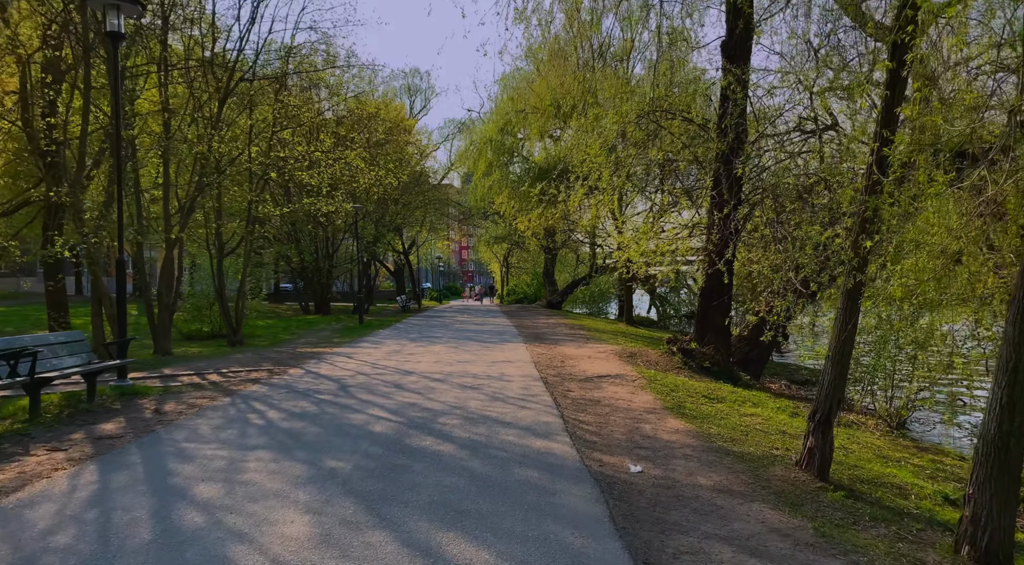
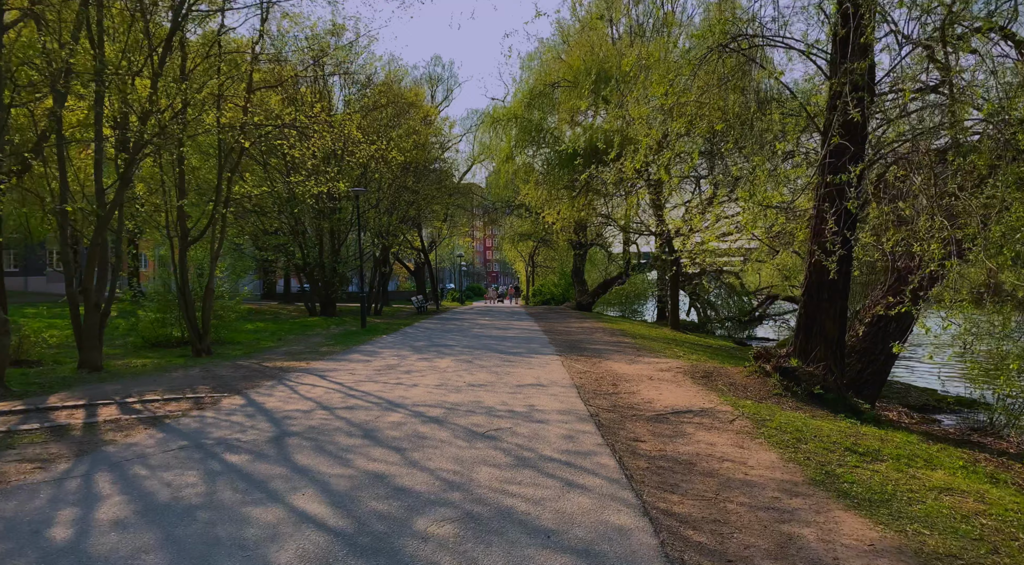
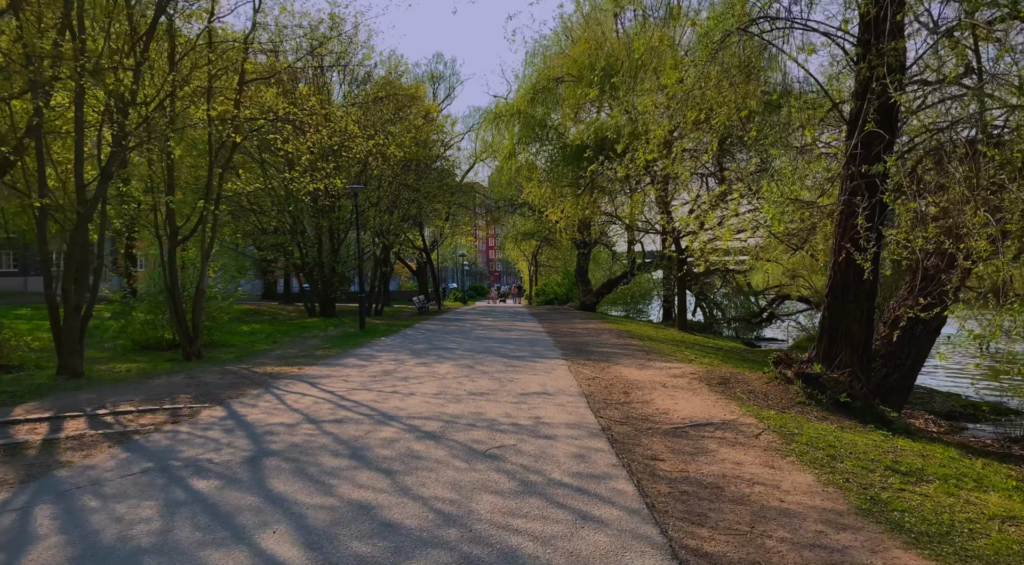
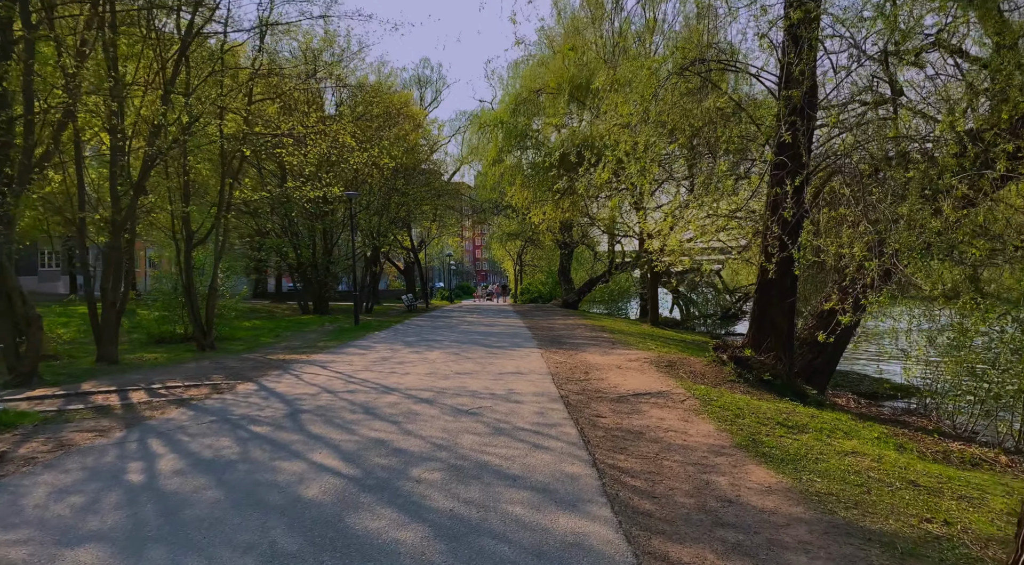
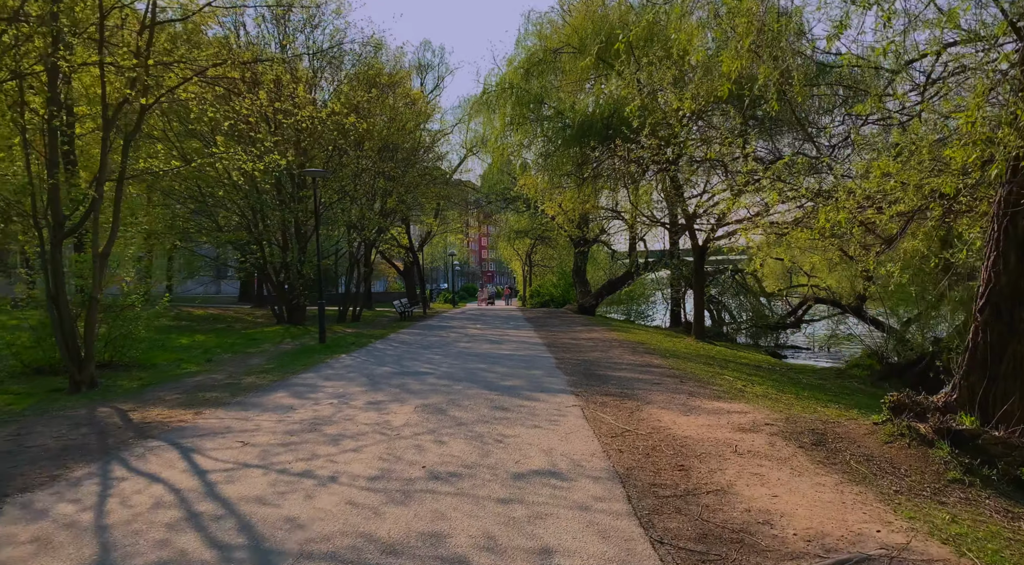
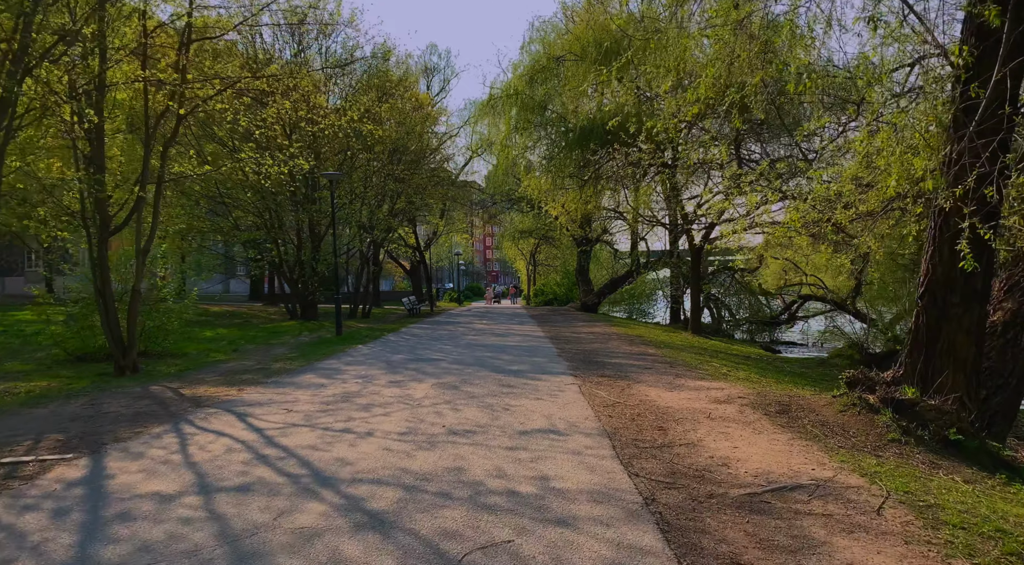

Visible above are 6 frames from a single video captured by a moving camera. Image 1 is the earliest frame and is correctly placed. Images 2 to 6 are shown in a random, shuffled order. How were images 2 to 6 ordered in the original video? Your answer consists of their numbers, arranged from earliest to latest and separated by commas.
4, 2, 3, 6, 5
